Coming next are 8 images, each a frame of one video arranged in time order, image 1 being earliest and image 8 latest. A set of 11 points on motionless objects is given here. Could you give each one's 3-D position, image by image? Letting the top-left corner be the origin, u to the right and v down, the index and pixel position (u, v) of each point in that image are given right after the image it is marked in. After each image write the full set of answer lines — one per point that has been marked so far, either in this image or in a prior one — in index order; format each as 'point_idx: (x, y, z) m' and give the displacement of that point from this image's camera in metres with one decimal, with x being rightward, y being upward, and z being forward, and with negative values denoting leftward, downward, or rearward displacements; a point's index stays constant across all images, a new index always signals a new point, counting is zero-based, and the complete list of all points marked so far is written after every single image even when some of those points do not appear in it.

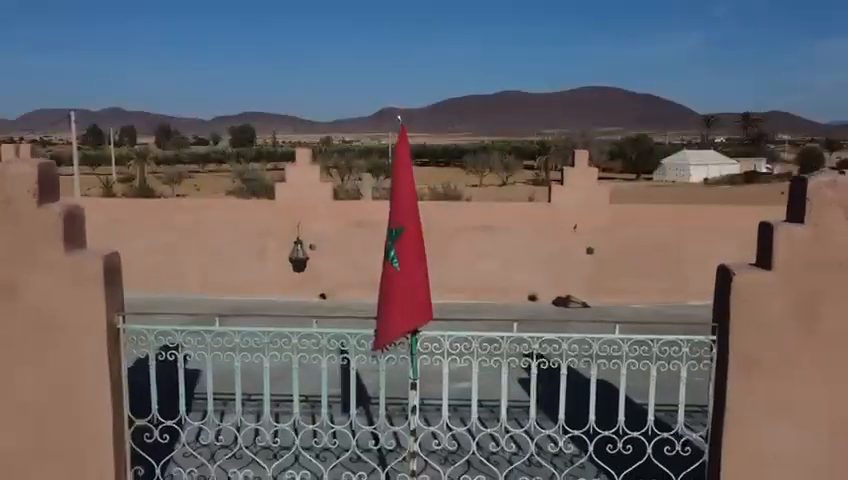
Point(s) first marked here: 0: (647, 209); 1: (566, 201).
0: (+1.6, +0.2, +5.7) m
1: (+1.0, +0.3, +5.7) m
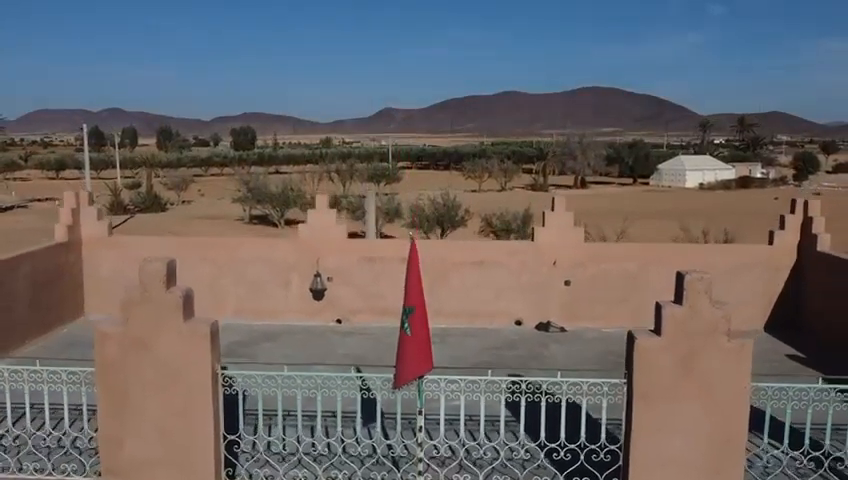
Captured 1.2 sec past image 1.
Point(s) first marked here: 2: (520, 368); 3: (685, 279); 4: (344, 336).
0: (+1.6, -0.1, +6.6) m
1: (+1.0, 0.0, +6.6) m
2: (+0.7, -0.9, +5.6) m
3: (+0.9, -0.2, +2.9) m
4: (-0.6, -0.8, +6.4) m
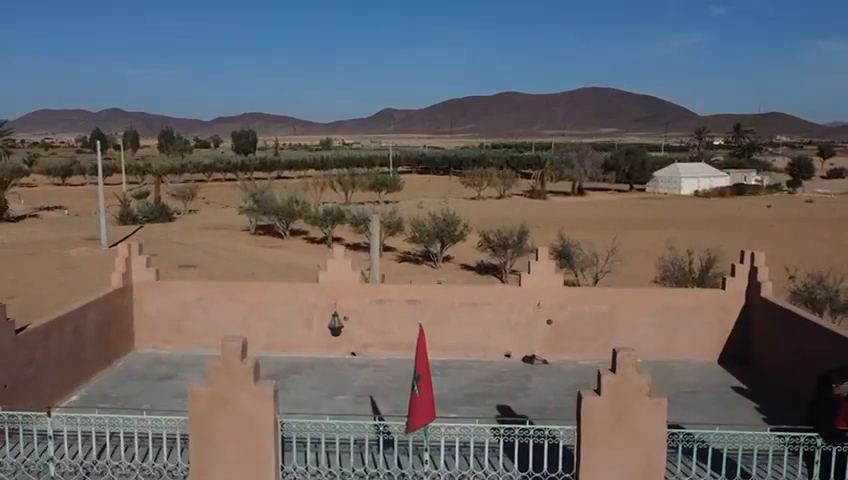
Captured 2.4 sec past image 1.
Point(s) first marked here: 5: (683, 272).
0: (+1.6, -0.5, +7.7) m
1: (+1.0, -0.4, +7.7) m
2: (+0.7, -1.3, +6.7) m
3: (+0.9, -0.6, +4.0) m
4: (-0.6, -1.2, +7.5) m
5: (+6.4, -0.8, +19.7) m
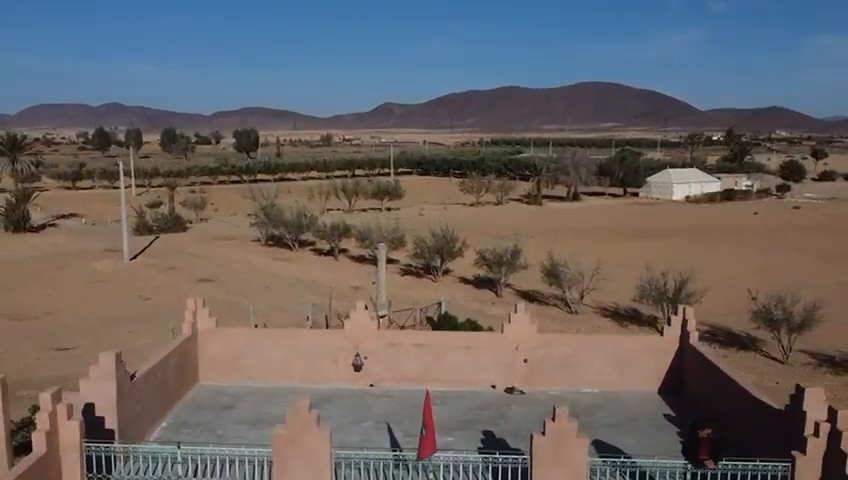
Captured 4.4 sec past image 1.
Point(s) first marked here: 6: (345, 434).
0: (+1.7, -1.2, +9.8) m
1: (+1.1, -1.1, +9.8) m
2: (+0.7, -2.0, +8.8) m
3: (+1.0, -1.3, +6.1) m
4: (-0.6, -1.9, +9.7) m
5: (+6.4, -1.4, +21.8) m
6: (-0.8, -2.1, +8.5) m
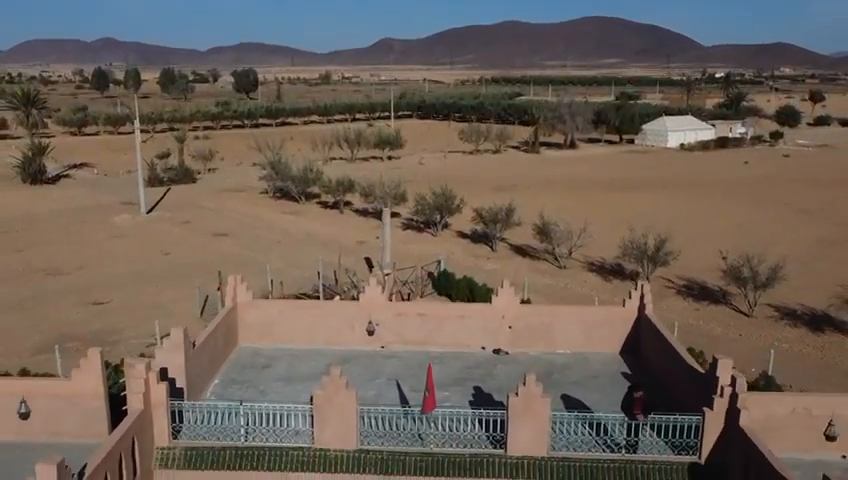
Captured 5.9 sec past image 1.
0: (+1.7, -1.0, +11.8) m
1: (+1.1, -0.9, +11.8) m
2: (+0.8, -1.9, +10.9) m
3: (+1.0, -1.4, +8.1) m
4: (-0.6, -1.7, +11.7) m
5: (+6.5, -0.3, +23.8) m
6: (-0.8, -2.0, +10.5) m
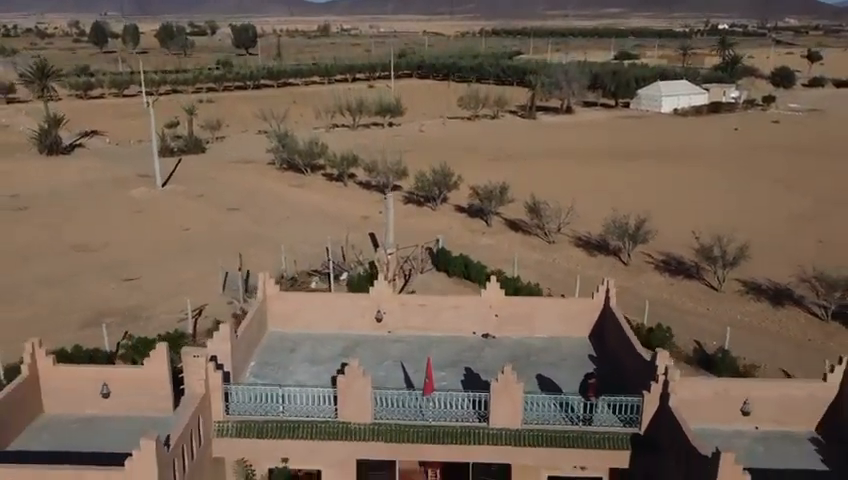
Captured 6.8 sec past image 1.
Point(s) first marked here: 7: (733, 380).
0: (+1.7, -1.1, +14.0) m
1: (+1.1, -1.0, +14.0) m
2: (+0.8, -2.0, +13.2) m
3: (+1.0, -1.7, +10.3) m
4: (-0.6, -1.8, +14.0) m
5: (+6.5, +0.4, +26.0) m
6: (-0.8, -2.1, +12.8) m
7: (+4.2, -1.9, +10.8) m
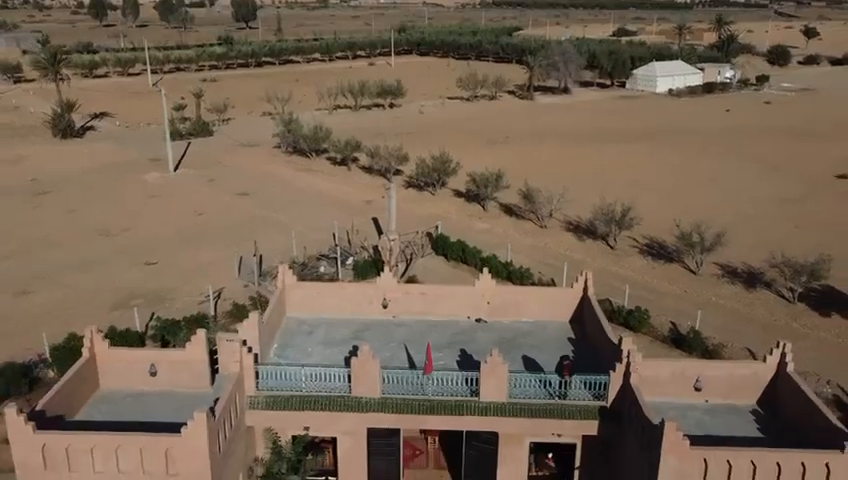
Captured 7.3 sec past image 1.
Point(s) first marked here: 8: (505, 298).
0: (+1.7, -1.0, +15.9) m
1: (+1.1, -0.9, +15.9) m
2: (+0.8, -2.0, +15.1) m
3: (+1.0, -1.8, +12.3) m
4: (-0.5, -1.7, +15.9) m
5: (+6.5, +0.9, +27.8) m
6: (-0.8, -2.1, +14.8) m
7: (+4.2, -2.0, +12.7) m
8: (+1.6, -1.2, +16.0) m
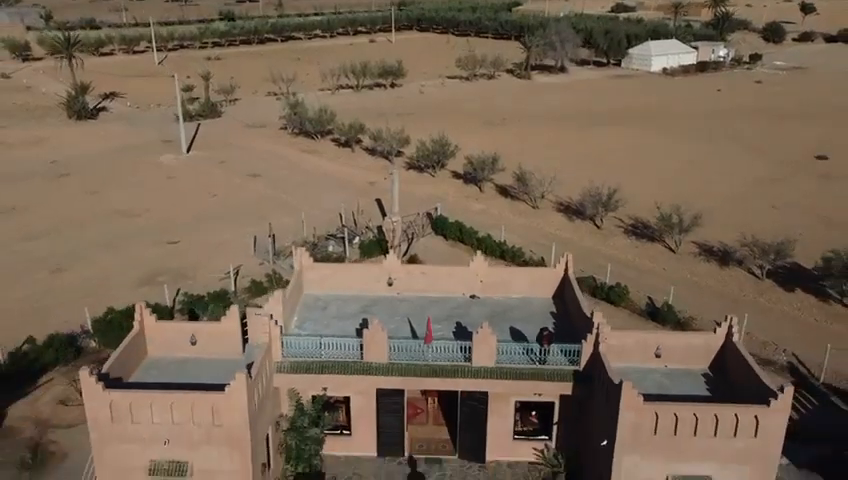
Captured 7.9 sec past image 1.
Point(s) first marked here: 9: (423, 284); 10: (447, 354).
0: (+1.7, -0.7, +18.1) m
1: (+1.1, -0.6, +18.1) m
2: (+0.8, -1.7, +17.3) m
3: (+1.0, -1.6, +14.5) m
4: (-0.5, -1.4, +18.1) m
5: (+6.5, +1.6, +29.9) m
6: (-0.8, -1.8, +17.0) m
7: (+4.3, -1.7, +14.9) m
8: (+1.7, -0.9, +18.2) m
9: (0.0, -1.0, +18.3) m
10: (+0.4, -2.2, +15.0) m
